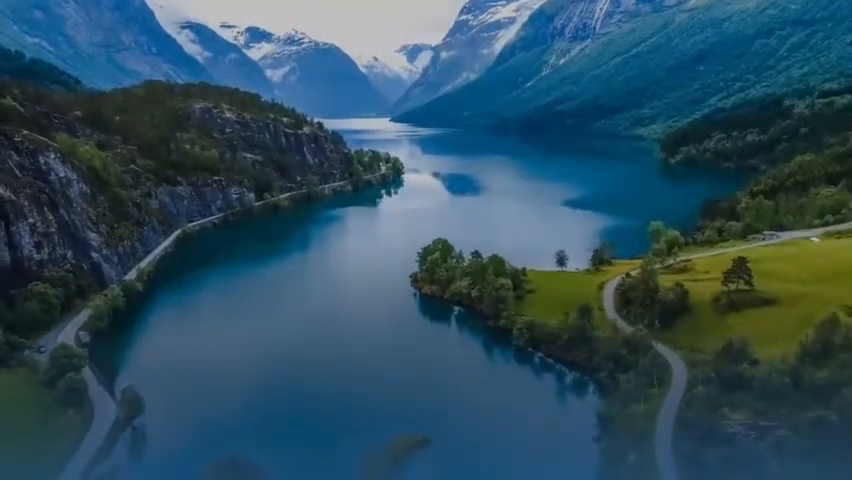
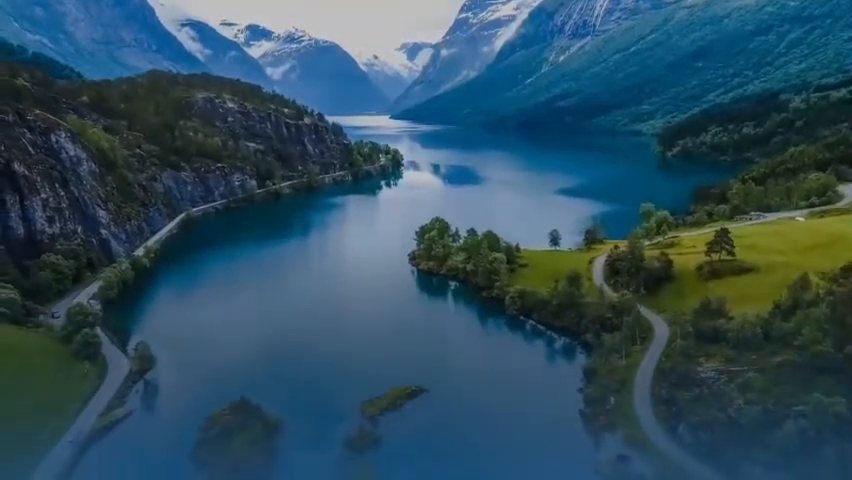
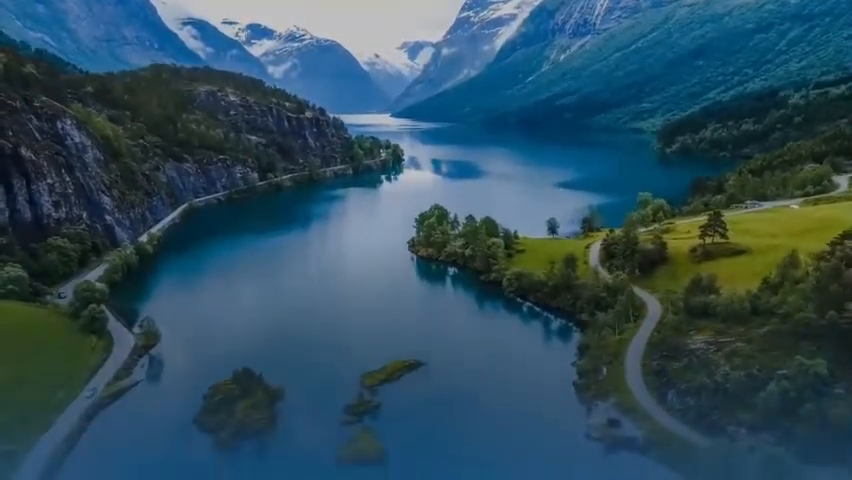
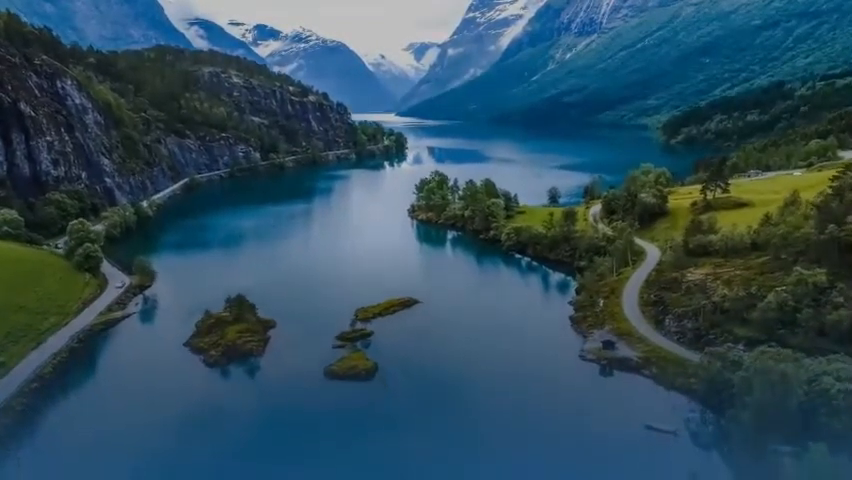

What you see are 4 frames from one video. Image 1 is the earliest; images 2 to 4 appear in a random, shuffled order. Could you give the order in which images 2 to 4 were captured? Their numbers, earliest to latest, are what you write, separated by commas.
2, 3, 4
